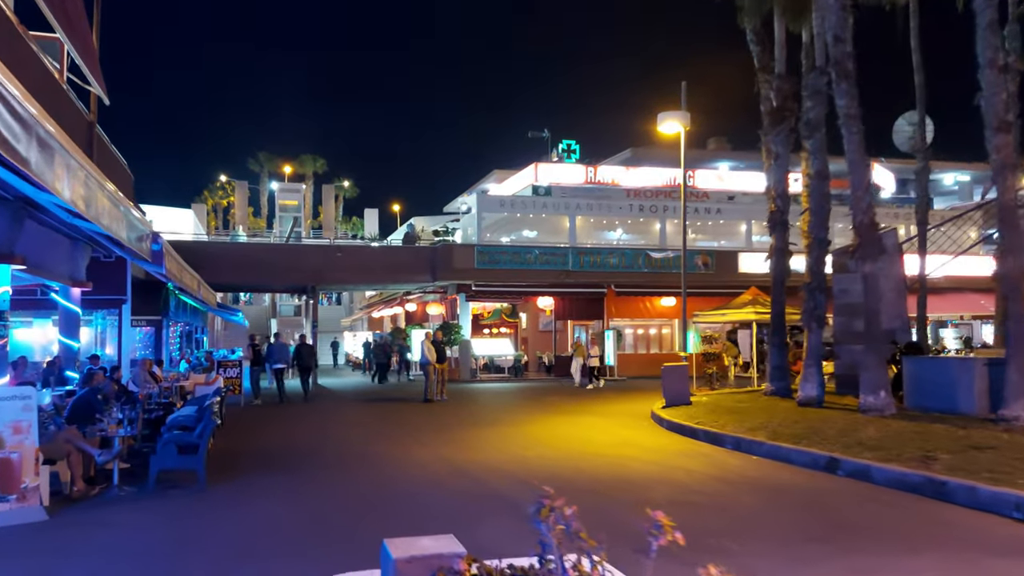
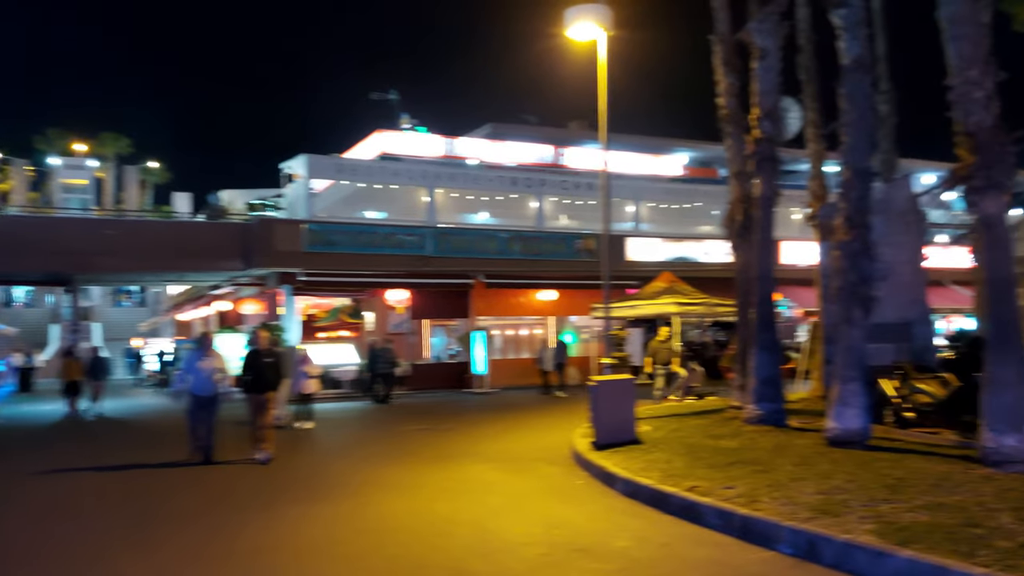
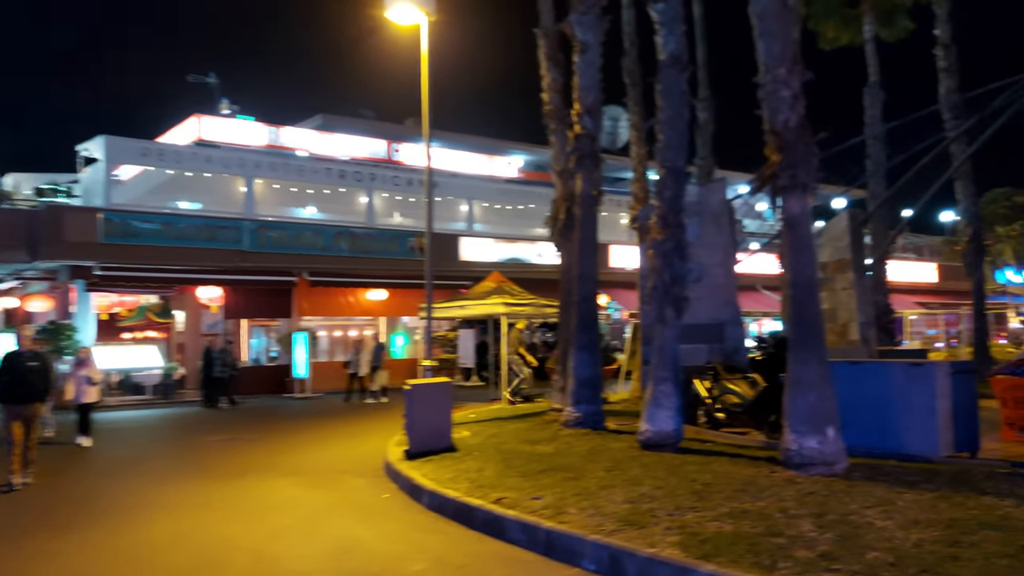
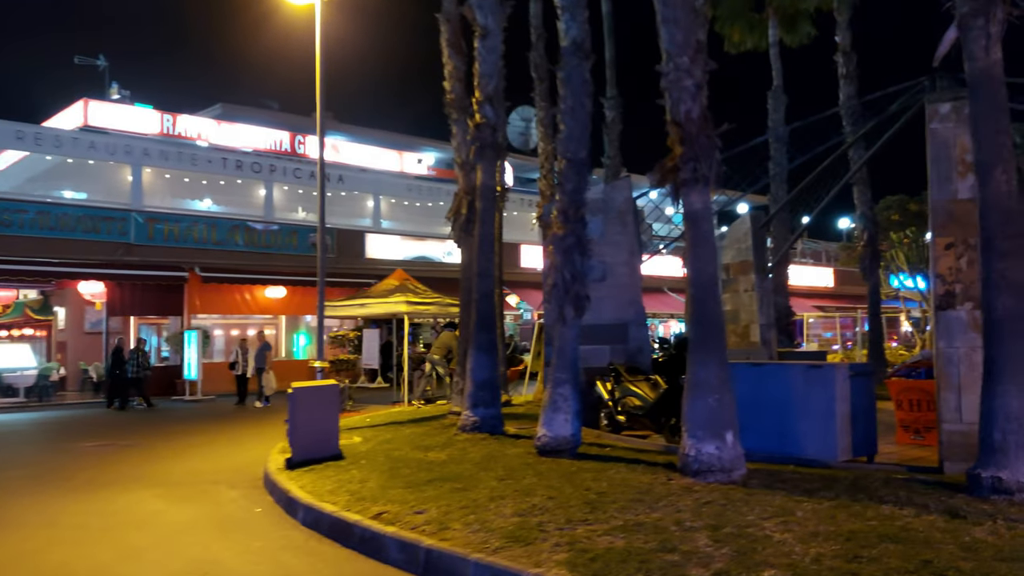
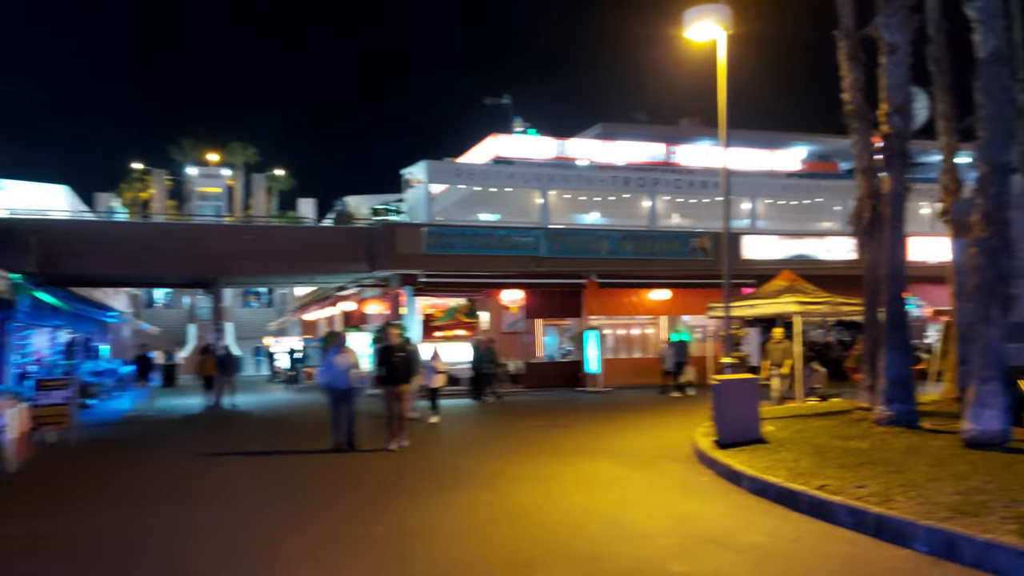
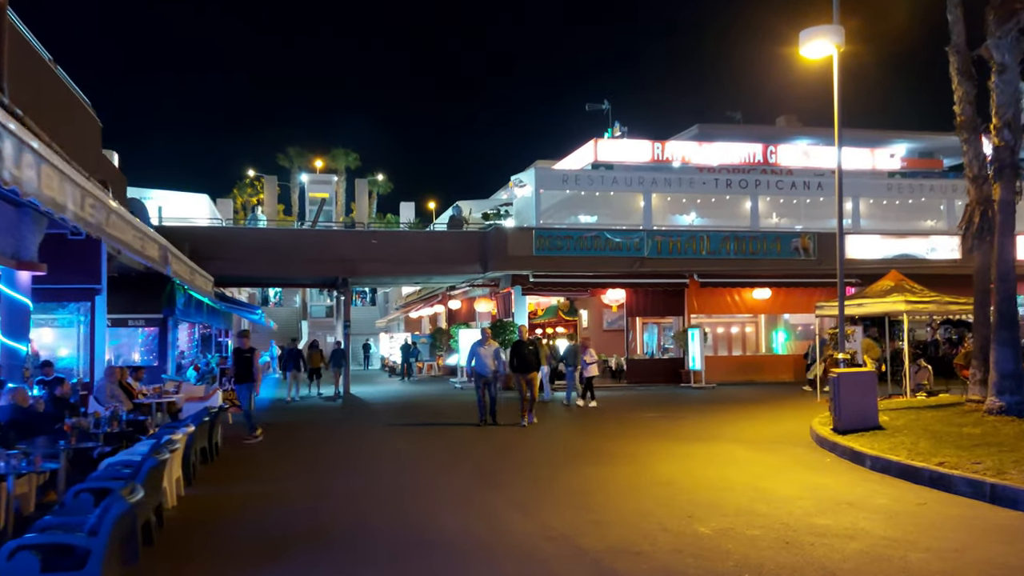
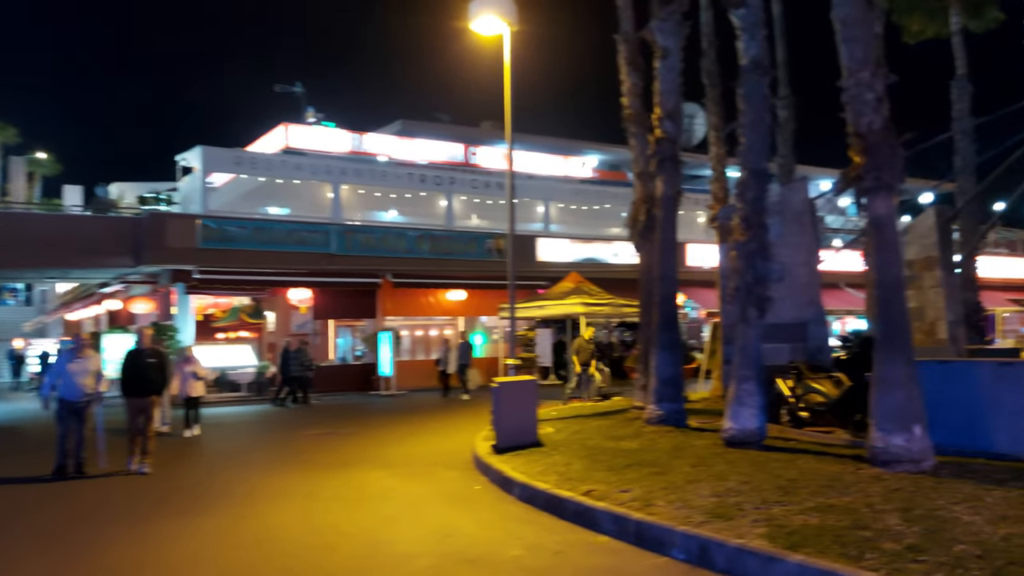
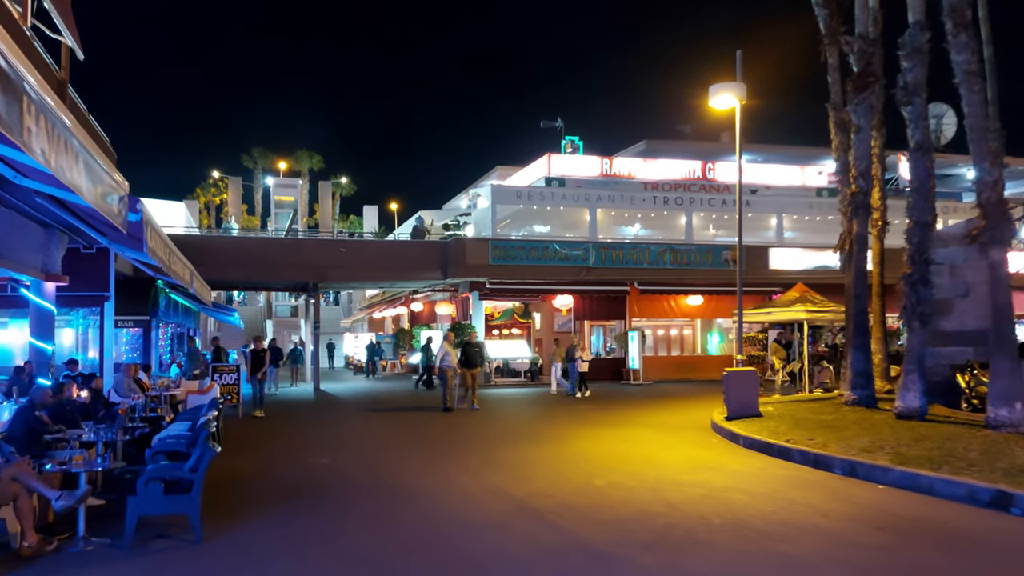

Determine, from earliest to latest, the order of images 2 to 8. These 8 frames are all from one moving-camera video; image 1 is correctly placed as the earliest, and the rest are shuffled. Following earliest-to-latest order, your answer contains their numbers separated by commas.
8, 6, 5, 2, 7, 3, 4
